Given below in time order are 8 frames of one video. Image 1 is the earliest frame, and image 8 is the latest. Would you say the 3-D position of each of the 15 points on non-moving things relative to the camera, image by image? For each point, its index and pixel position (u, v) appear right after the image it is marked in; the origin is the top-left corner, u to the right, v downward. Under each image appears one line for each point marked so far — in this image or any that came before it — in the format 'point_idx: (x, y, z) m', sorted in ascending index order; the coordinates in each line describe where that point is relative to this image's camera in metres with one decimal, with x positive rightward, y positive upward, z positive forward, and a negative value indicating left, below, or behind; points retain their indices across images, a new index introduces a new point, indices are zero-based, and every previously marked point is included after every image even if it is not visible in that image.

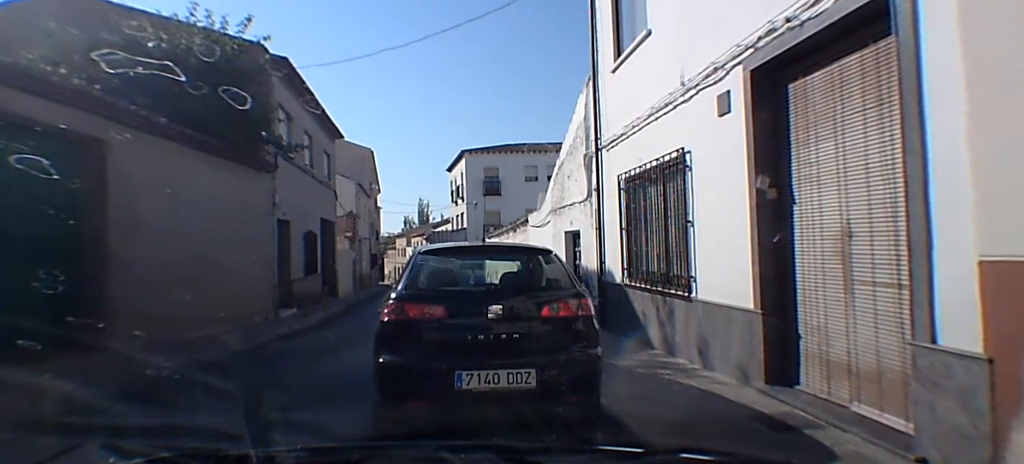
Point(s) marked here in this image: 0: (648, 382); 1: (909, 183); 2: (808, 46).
0: (+1.4, -1.6, +4.8) m
1: (+2.6, +0.3, +3.1) m
2: (+2.5, +1.6, +3.8) m
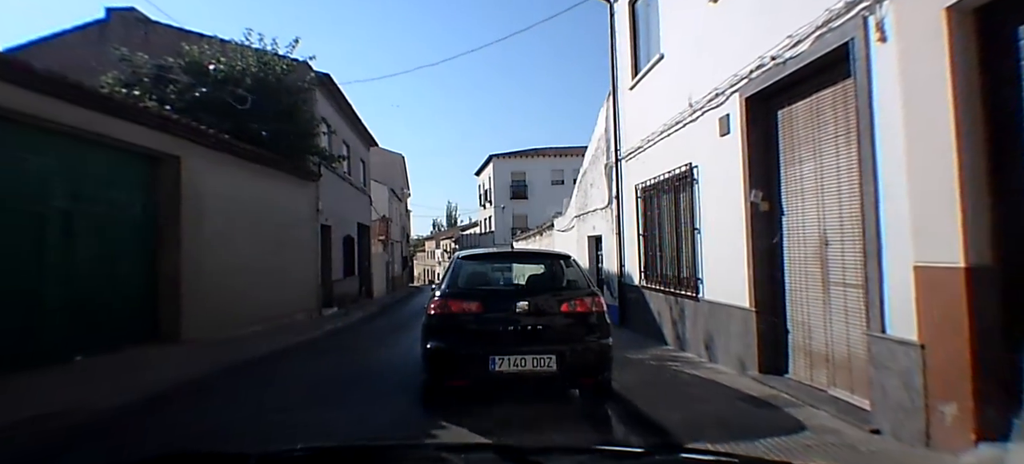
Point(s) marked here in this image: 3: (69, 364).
0: (+1.8, -1.7, +5.5) m
1: (+2.8, +0.2, +3.7) m
2: (+2.7, +1.5, +4.4) m
3: (-7.2, -2.2, +7.1) m
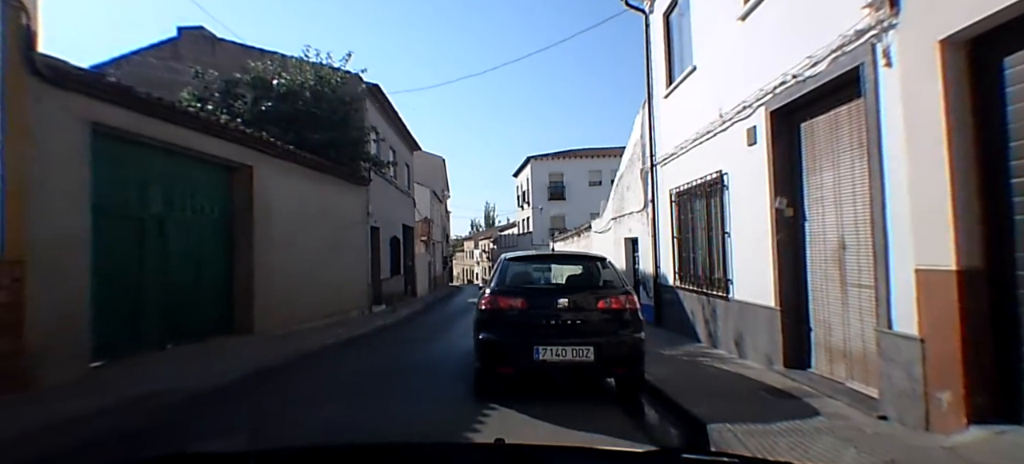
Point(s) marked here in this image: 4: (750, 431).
0: (+2.3, -1.8, +5.9) m
1: (+3.2, +0.2, +4.0) m
2: (+3.2, +1.5, +4.7) m
3: (-6.5, -2.2, +8.3) m
4: (+1.9, -1.6, +3.7) m
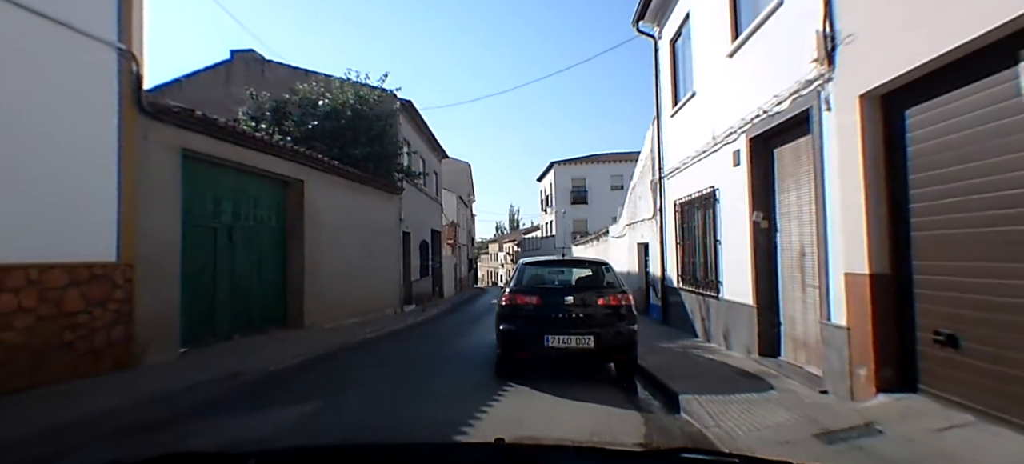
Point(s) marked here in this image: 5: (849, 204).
0: (+2.6, -1.9, +6.8) m
1: (+3.4, +0.1, +4.9) m
2: (+3.4, +1.3, +5.7) m
3: (-6.1, -2.4, +9.7) m
4: (+2.1, -1.8, +4.6) m
5: (+3.3, +0.3, +4.4) m
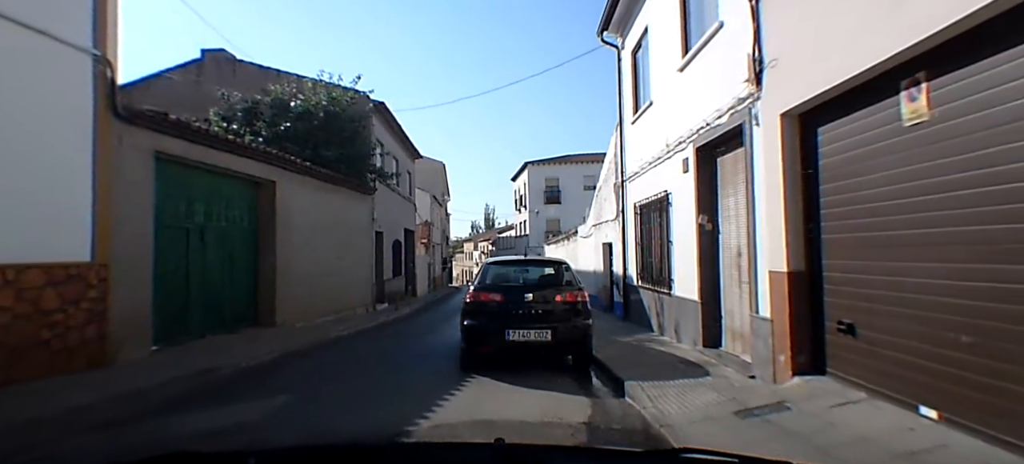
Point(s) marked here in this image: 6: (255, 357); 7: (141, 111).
0: (+2.0, -1.9, +7.4) m
1: (+2.9, 0.0, +5.5) m
2: (+2.9, +1.3, +6.2) m
3: (-6.8, -2.4, +9.8) m
4: (+1.6, -1.8, +5.1) m
5: (+2.9, +0.2, +4.9) m
6: (-4.7, -2.3, +8.2) m
7: (-6.1, +2.0, +7.3) m
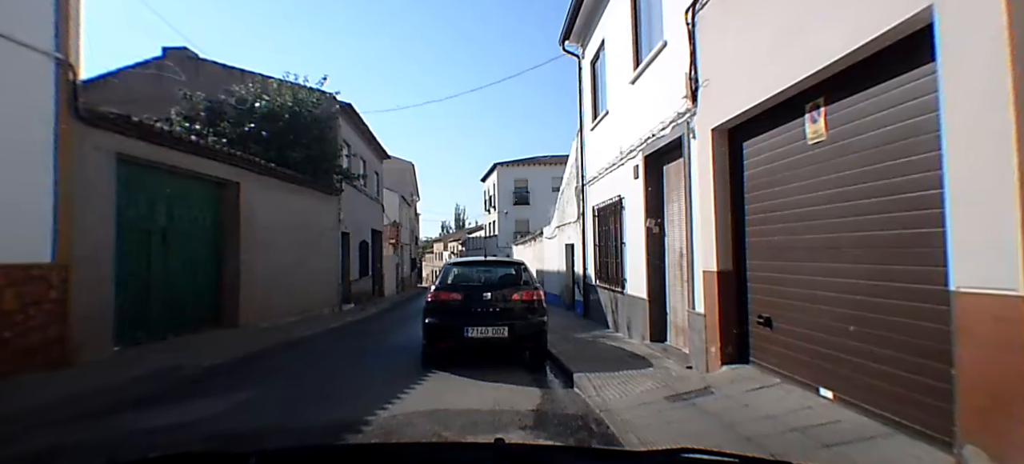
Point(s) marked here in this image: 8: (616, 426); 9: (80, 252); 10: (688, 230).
0: (+1.3, -2.0, +7.8) m
1: (+2.4, 0.0, +6.0) m
2: (+2.3, +1.3, +6.7) m
3: (-7.6, -2.4, +9.7) m
4: (+1.1, -1.8, +5.6) m
5: (+2.3, +0.2, +5.4) m
6: (-5.4, -2.3, +8.2) m
7: (-6.7, +2.0, +7.2) m
8: (+1.0, -1.8, +4.1) m
9: (-6.8, -0.3, +6.9) m
10: (+2.4, 0.0, +6.1) m
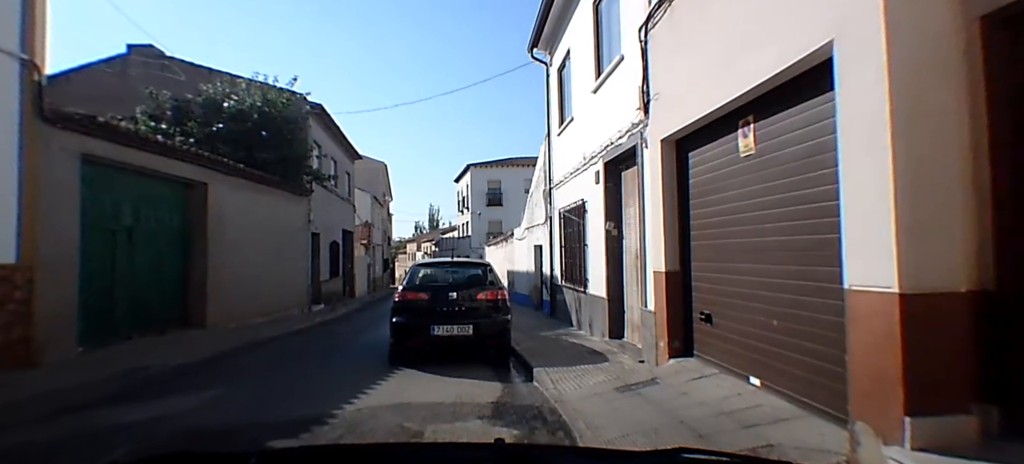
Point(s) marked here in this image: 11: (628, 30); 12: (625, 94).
0: (+0.7, -2.0, +8.2) m
1: (+1.9, 0.0, +6.4) m
2: (+1.8, +1.2, +7.1) m
3: (-8.3, -2.4, +9.5) m
4: (+0.6, -1.9, +5.9) m
5: (+1.9, +0.2, +5.9) m
6: (-6.1, -2.3, +8.2) m
7: (-7.3, +2.0, +7.1) m
8: (+0.5, -1.8, +4.5) m
9: (-7.3, -0.3, +6.8) m
10: (+1.9, 0.0, +6.5) m
11: (+1.7, +3.0, +6.7) m
12: (+1.7, +2.1, +6.9) m
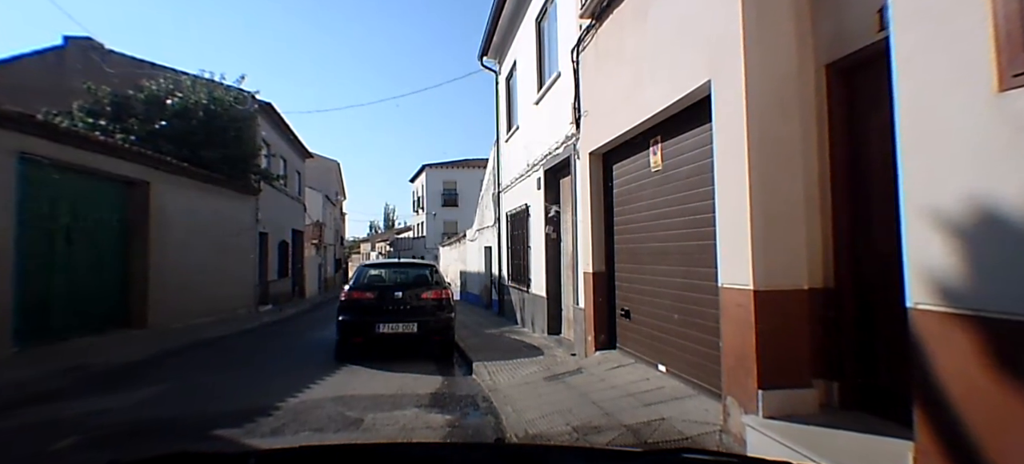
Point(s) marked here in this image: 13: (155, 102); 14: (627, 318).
0: (-0.3, -2.0, +8.7) m
1: (+1.0, -0.1, +7.0) m
2: (+0.8, +1.2, +7.7) m
3: (-9.4, -2.3, +9.2) m
4: (-0.2, -1.9, +6.4) m
5: (+1.1, +0.1, +6.5) m
6: (-7.1, -2.3, +8.0) m
7: (-8.1, +2.0, +6.9) m
8: (-0.2, -1.9, +5.0) m
9: (-8.2, -0.3, +6.6) m
10: (+1.0, -0.1, +7.1) m
11: (+0.9, +3.0, +7.3) m
12: (+0.8, +2.1, +7.5) m
13: (-12.3, +4.7, +15.1) m
14: (+1.5, -1.1, +5.8) m
